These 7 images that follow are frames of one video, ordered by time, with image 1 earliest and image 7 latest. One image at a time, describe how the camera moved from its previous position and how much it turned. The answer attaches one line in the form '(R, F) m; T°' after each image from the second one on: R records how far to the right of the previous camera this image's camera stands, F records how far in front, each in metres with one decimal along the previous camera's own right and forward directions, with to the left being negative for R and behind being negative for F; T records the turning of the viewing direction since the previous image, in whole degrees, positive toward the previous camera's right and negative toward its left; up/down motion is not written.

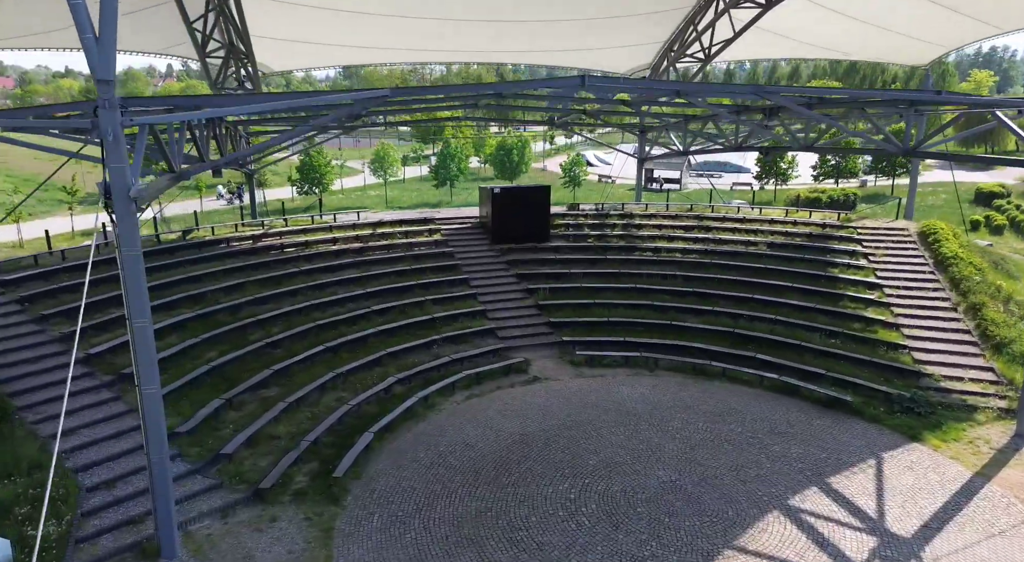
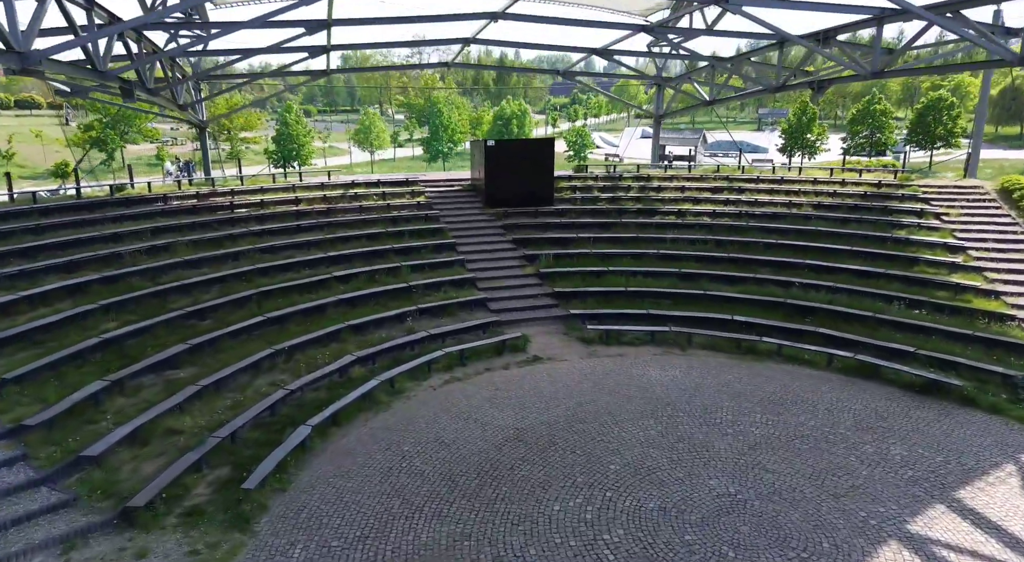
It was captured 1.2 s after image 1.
(+0.1, +3.9) m; 0°
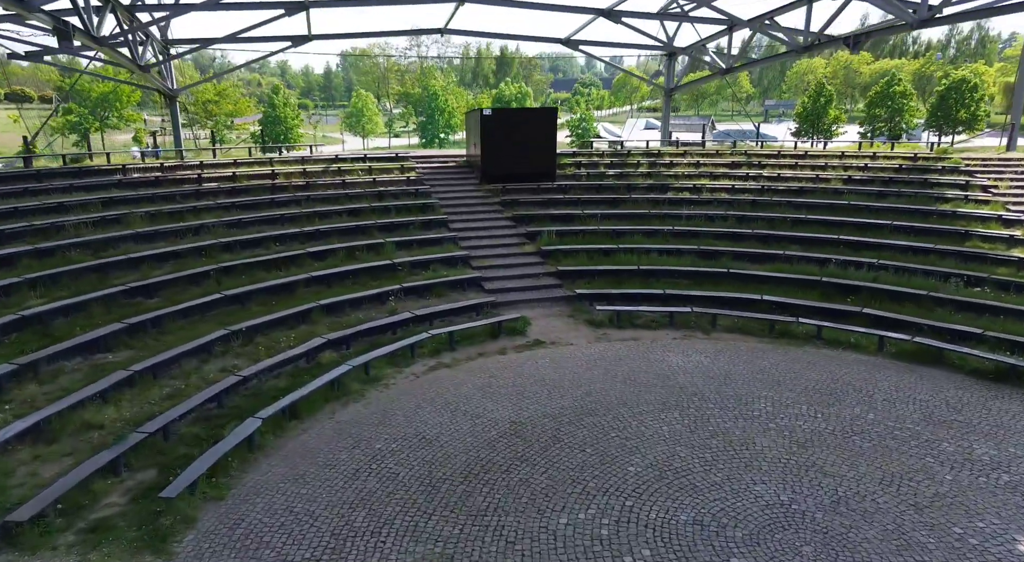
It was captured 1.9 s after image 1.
(+0.1, +1.9) m; 0°
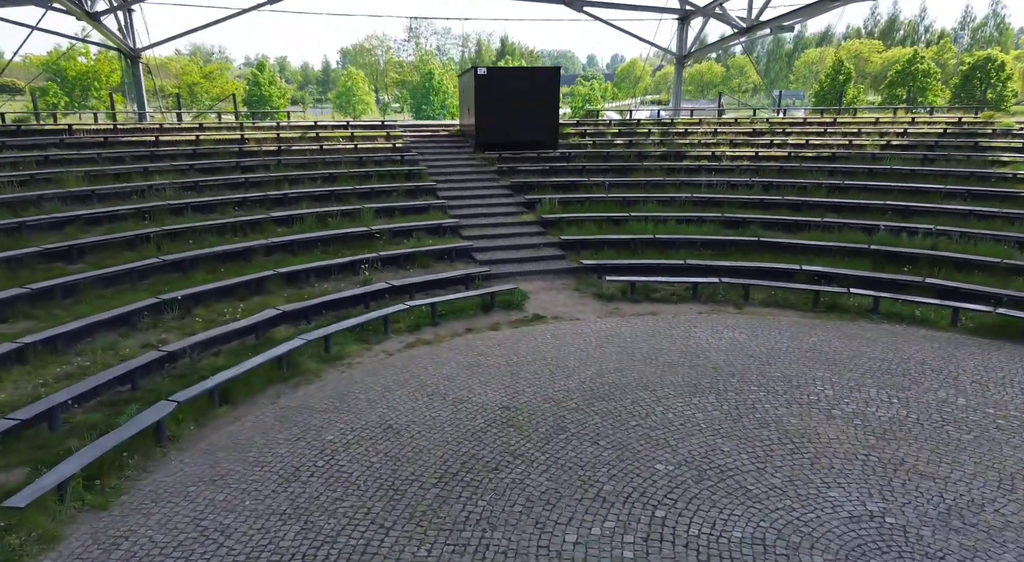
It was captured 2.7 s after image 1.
(+0.1, +1.9) m; 0°
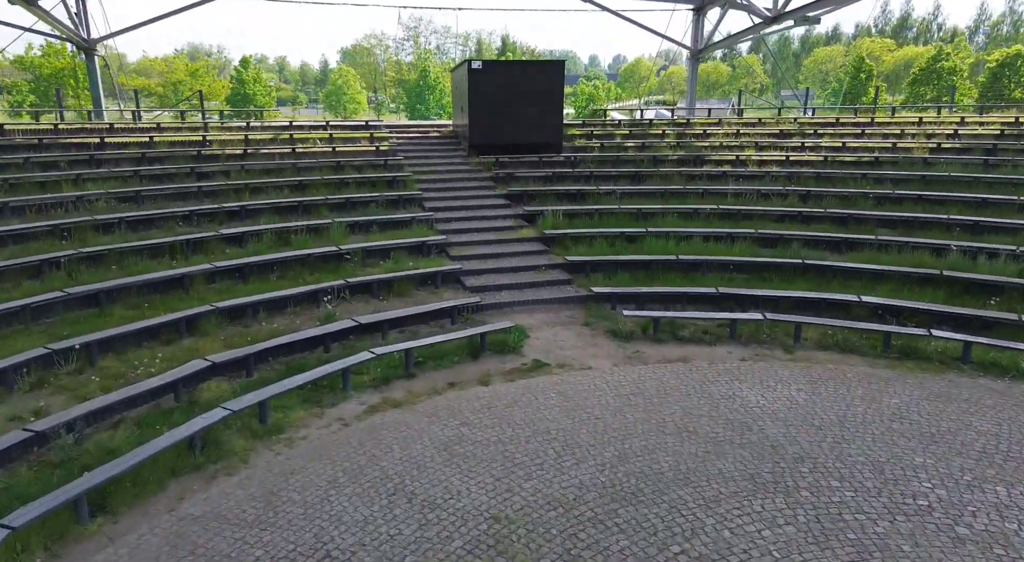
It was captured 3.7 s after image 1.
(+0.1, +2.0) m; 0°
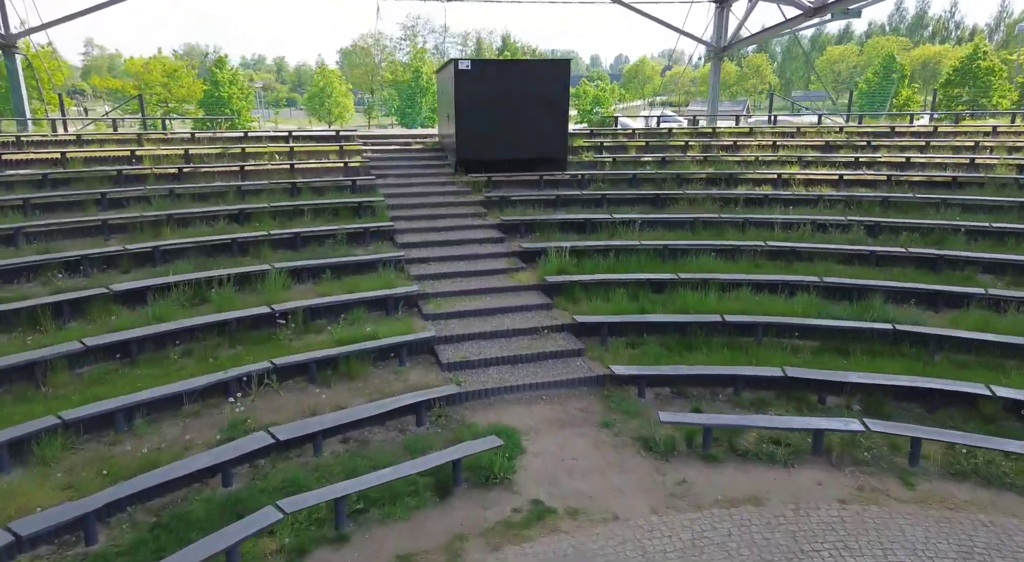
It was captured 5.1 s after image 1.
(+0.1, +2.6) m; 0°
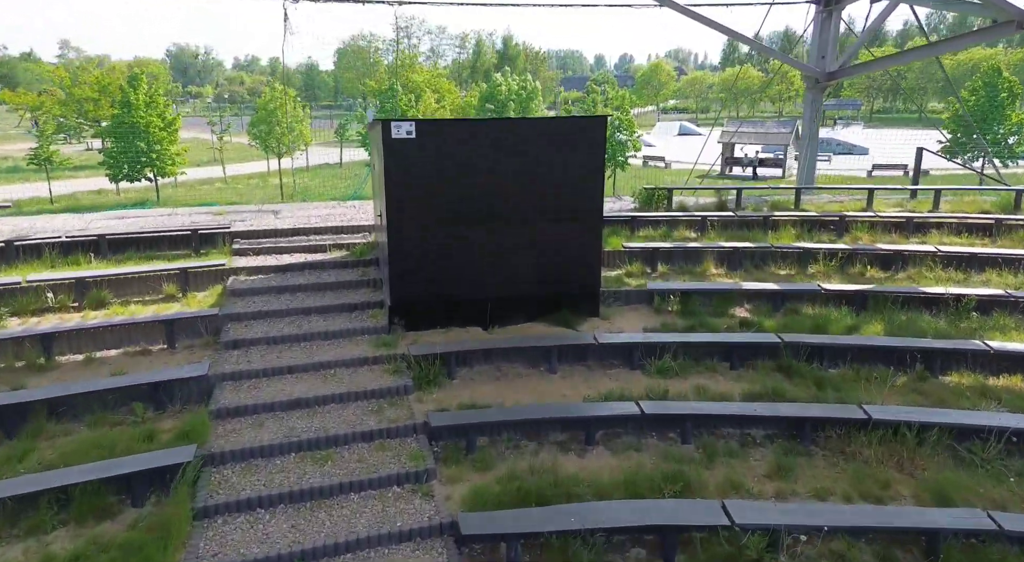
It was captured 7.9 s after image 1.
(+0.2, +6.6) m; 0°
